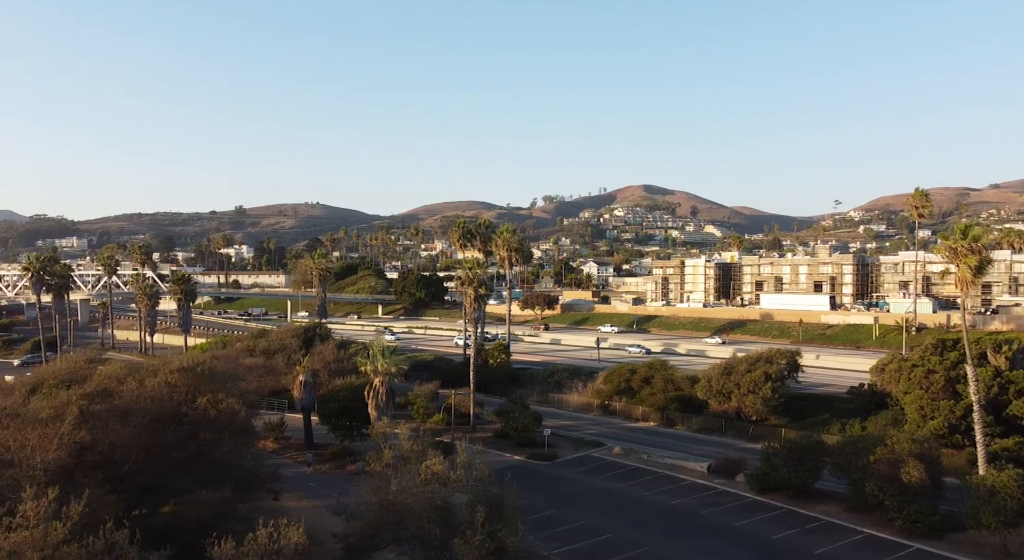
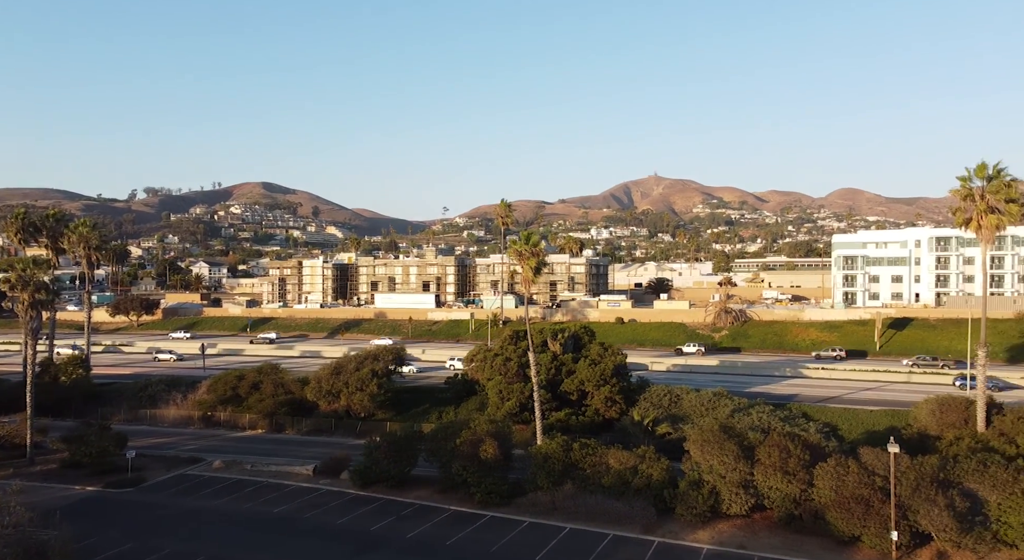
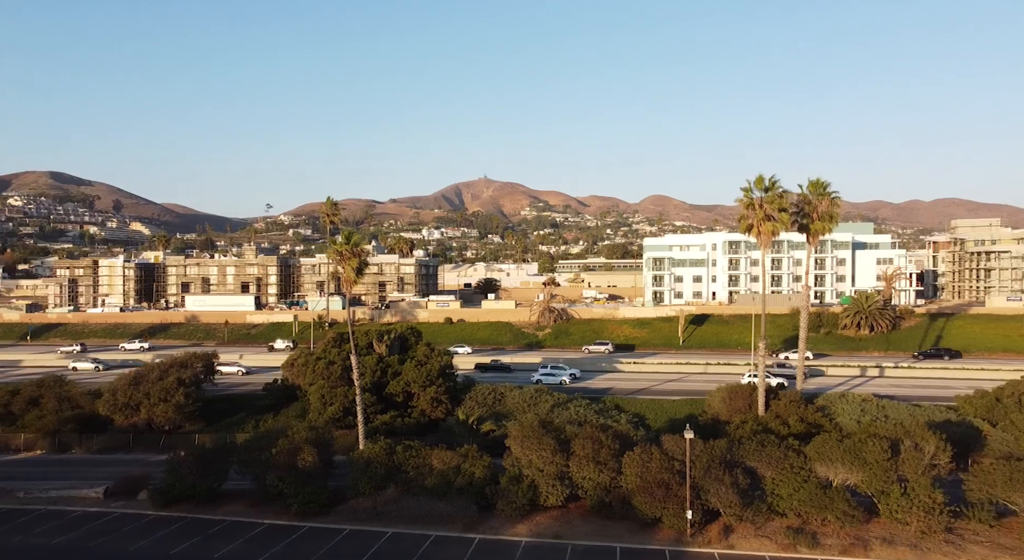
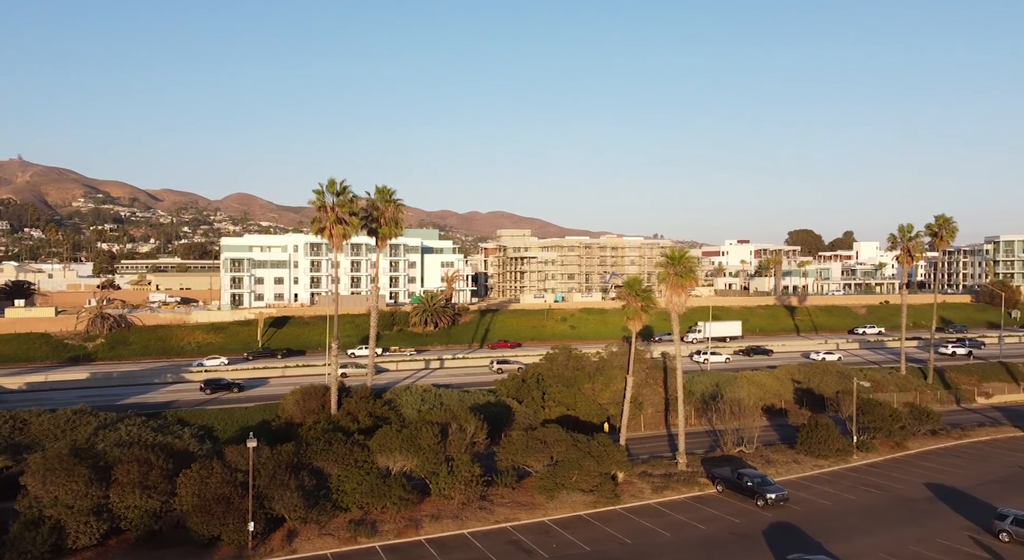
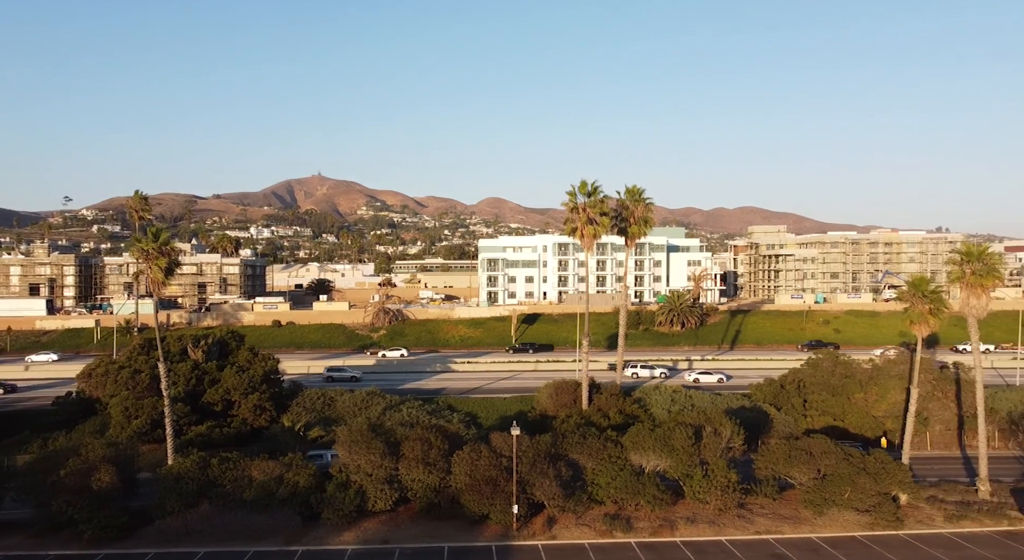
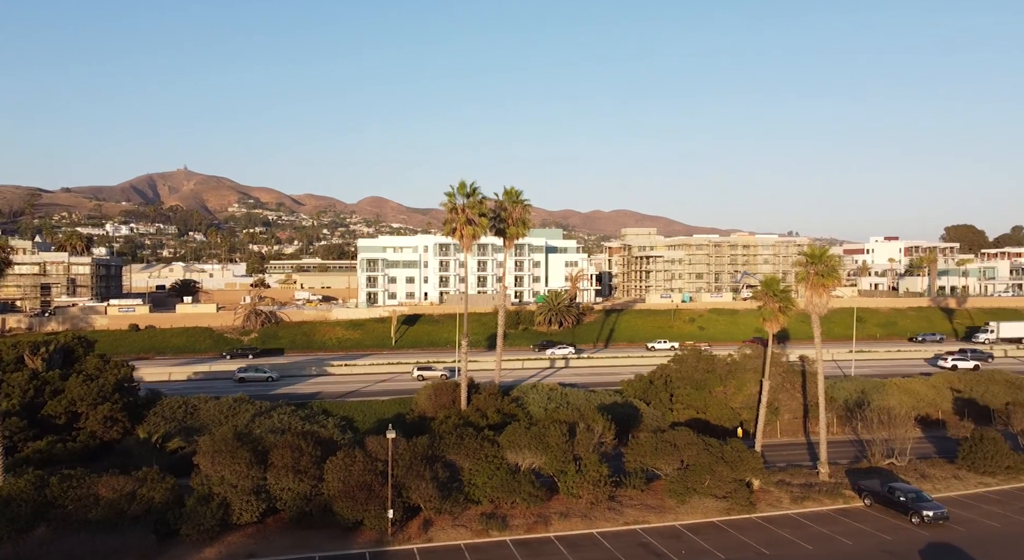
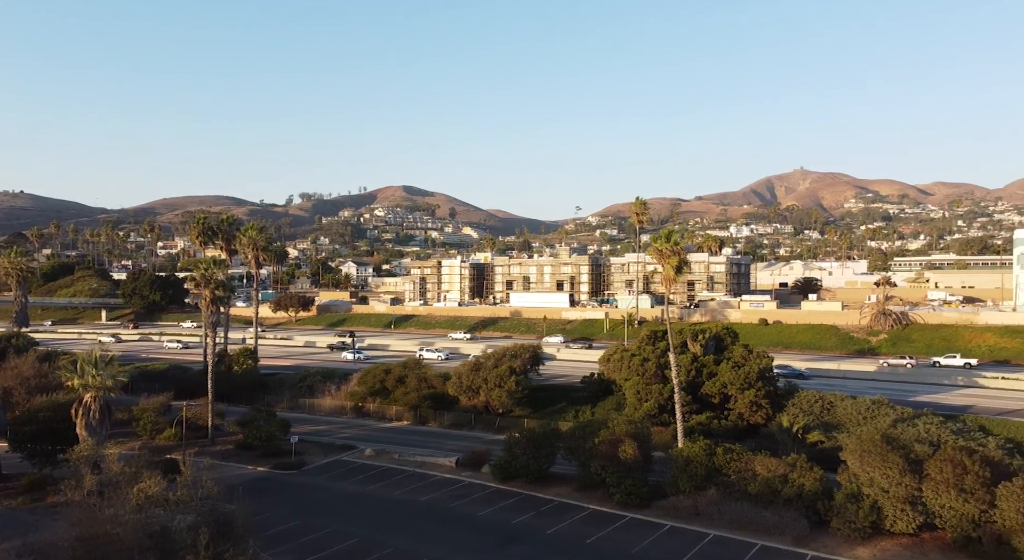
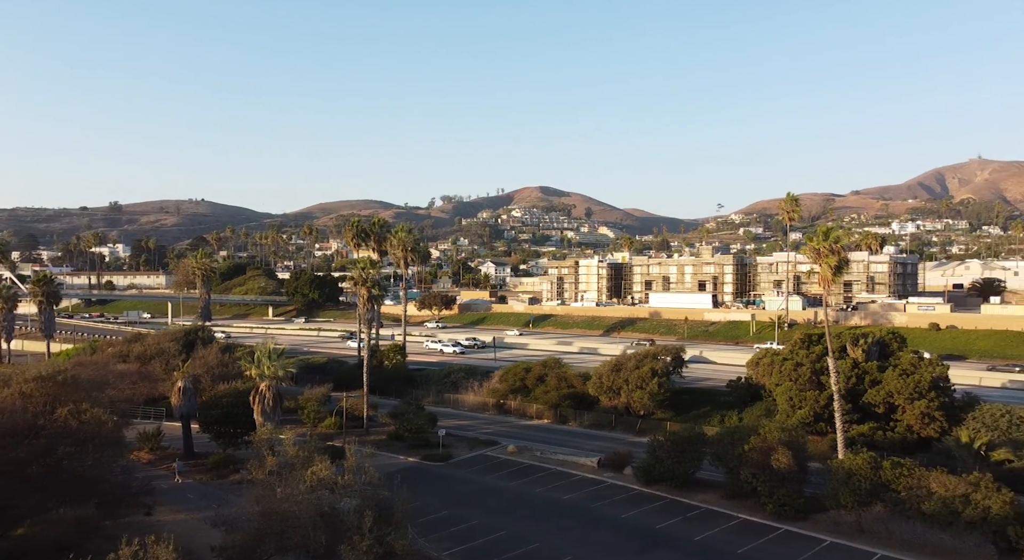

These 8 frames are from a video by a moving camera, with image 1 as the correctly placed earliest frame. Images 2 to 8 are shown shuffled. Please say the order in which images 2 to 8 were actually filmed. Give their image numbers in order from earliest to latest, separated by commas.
8, 7, 2, 3, 5, 6, 4
